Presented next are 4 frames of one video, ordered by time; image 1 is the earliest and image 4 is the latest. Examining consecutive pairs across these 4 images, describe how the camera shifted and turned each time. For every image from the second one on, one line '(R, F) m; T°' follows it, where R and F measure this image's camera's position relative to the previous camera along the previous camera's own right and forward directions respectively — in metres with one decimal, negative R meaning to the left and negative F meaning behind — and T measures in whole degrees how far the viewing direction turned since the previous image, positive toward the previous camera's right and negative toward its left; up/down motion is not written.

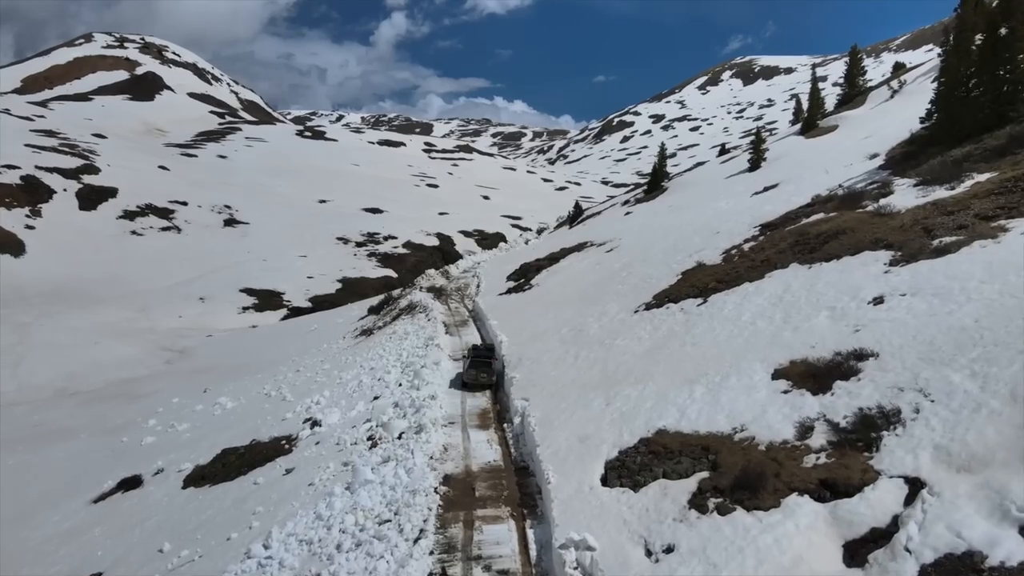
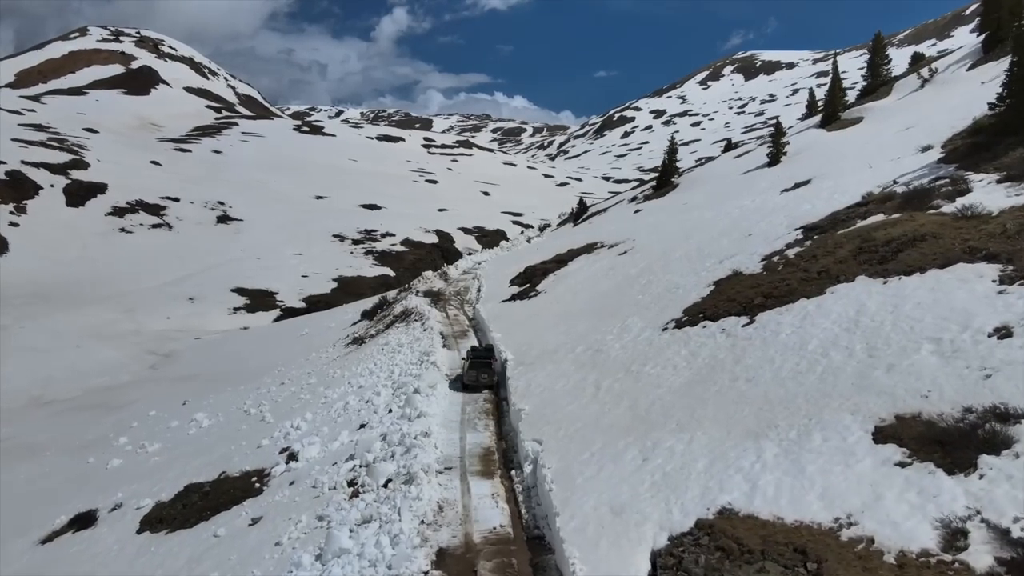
(-0.2, +2.8) m; 0°
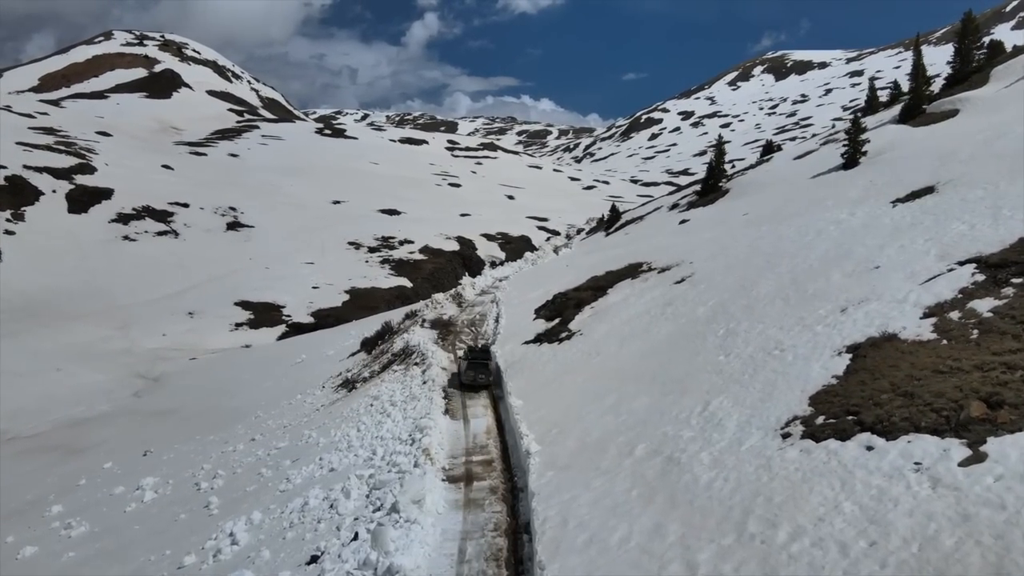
(0.0, +6.2) m; -2°
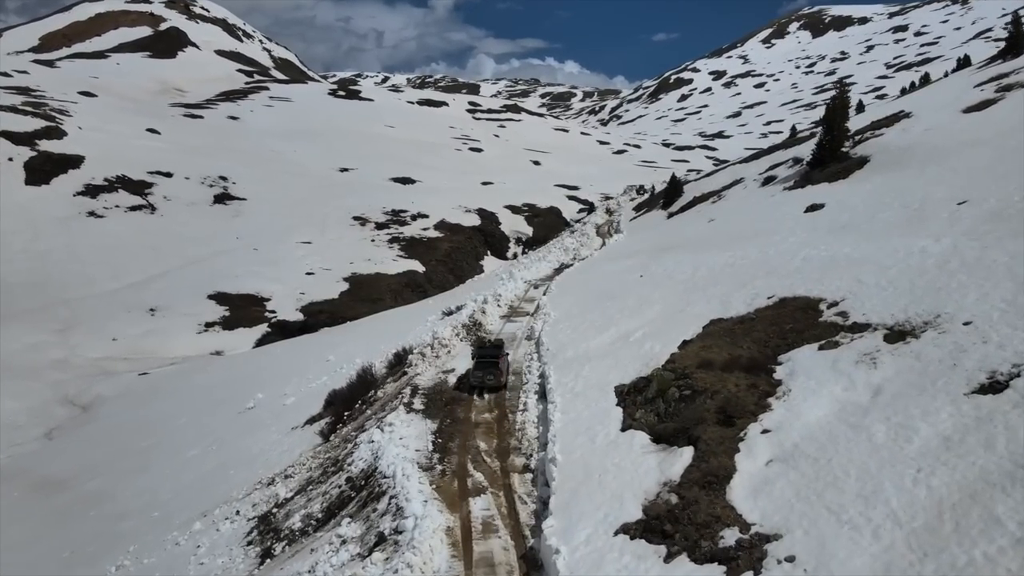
(-0.8, +13.1) m; -2°
